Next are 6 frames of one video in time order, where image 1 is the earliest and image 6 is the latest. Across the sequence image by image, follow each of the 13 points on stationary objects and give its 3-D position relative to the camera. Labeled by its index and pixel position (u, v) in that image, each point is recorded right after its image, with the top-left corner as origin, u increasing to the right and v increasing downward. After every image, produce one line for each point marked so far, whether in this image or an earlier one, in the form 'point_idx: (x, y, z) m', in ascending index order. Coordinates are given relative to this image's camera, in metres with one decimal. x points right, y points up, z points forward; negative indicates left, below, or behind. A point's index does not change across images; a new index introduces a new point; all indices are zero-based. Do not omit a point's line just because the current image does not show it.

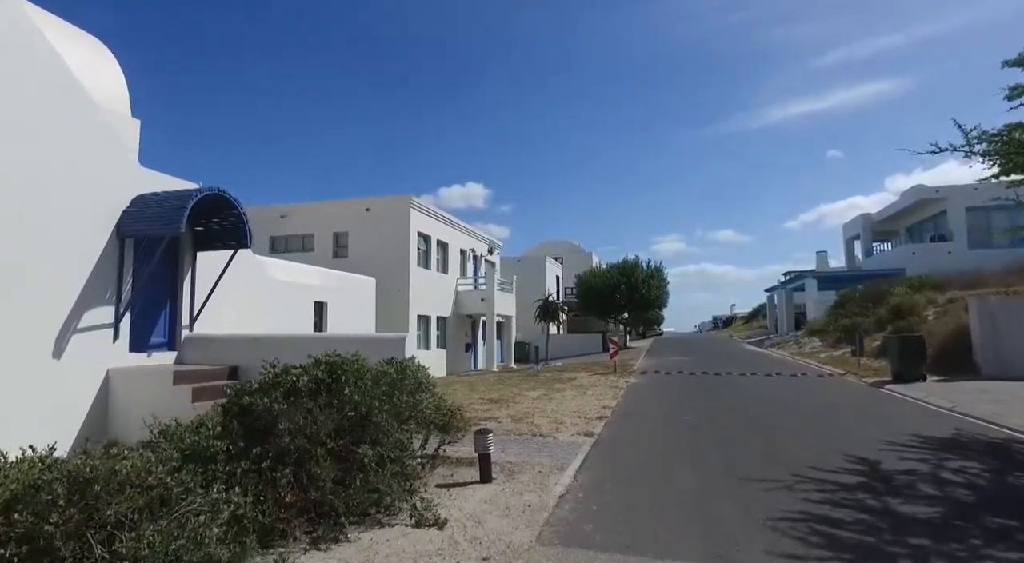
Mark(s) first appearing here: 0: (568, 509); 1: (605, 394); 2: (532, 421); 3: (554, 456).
0: (+0.5, -2.1, +5.7) m
1: (+2.2, -2.7, +14.5) m
2: (+0.3, -2.5, +11.2) m
3: (+0.5, -2.3, +8.1) m
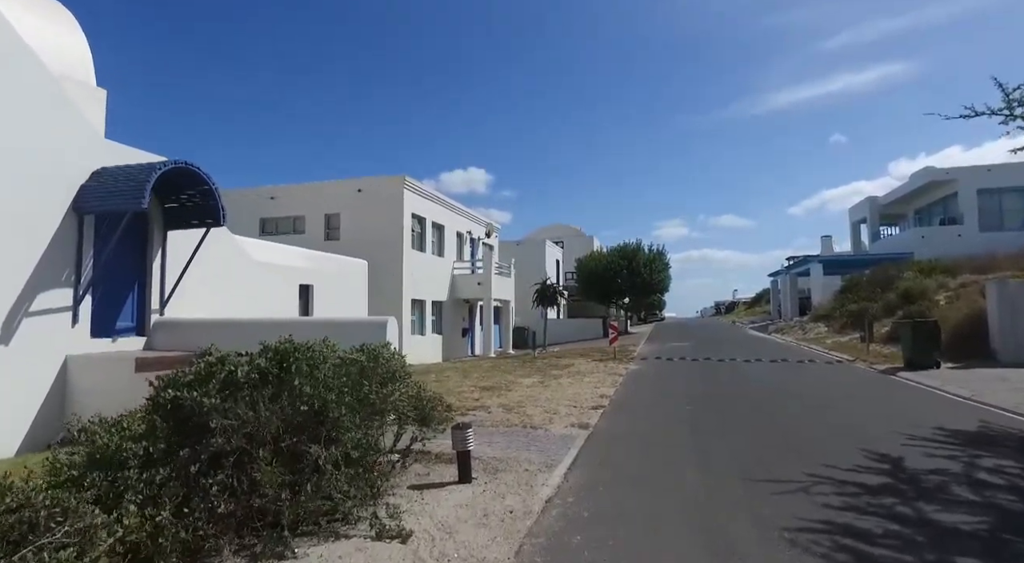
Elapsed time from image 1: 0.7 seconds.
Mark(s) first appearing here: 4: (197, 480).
0: (+0.3, -1.9, +5.0) m
1: (+2.1, -2.3, +13.8) m
2: (+0.2, -2.2, +10.5) m
3: (+0.4, -2.0, +7.4) m
4: (-2.0, -1.3, +4.0) m
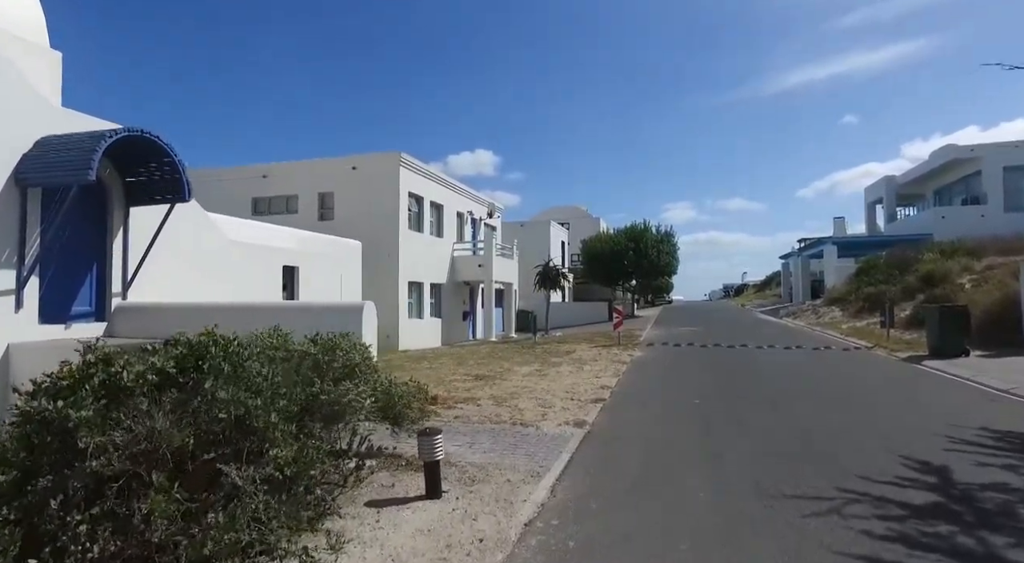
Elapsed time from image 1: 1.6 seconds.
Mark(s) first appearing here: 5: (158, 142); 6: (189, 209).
0: (+0.1, -1.8, +4.1) m
1: (+2.0, -1.9, +12.8) m
2: (+0.1, -1.9, +9.6) m
3: (+0.2, -1.8, +6.5) m
4: (-2.3, -1.2, +3.1) m
5: (-5.5, +2.2, +9.5) m
6: (-6.2, +1.4, +11.6) m
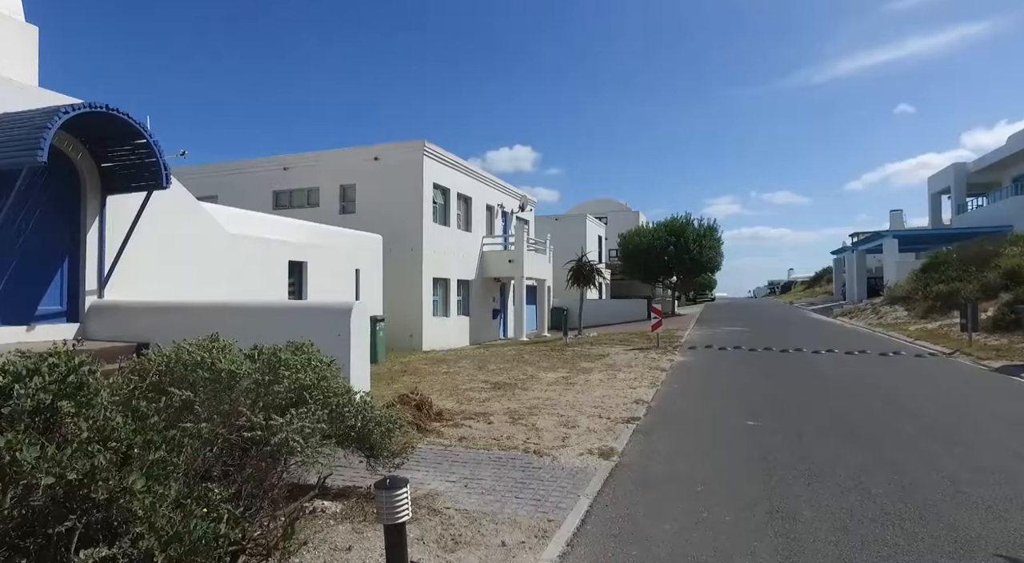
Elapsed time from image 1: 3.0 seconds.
0: (0.0, -1.8, +2.7) m
1: (+2.4, -1.8, +11.3) m
2: (+0.3, -1.9, +8.2) m
3: (+0.2, -1.8, +5.1) m
4: (-2.4, -1.2, +1.8) m
5: (-5.3, +2.2, +8.4) m
6: (-5.9, +1.5, +10.6) m
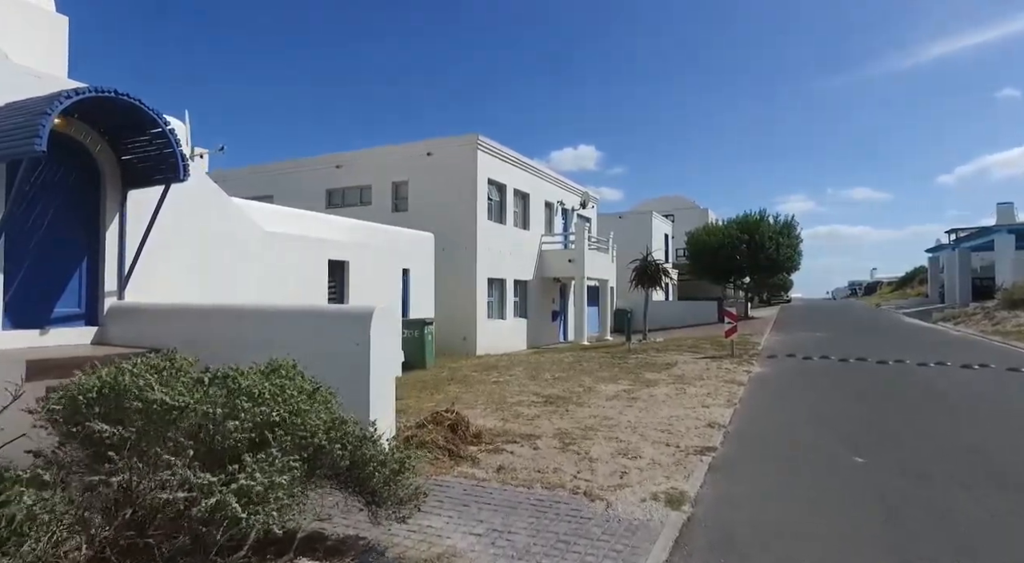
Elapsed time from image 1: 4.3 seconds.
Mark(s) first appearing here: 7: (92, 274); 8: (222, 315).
0: (0.0, -1.8, +1.5) m
1: (+3.3, -1.8, +9.8) m
2: (+0.8, -1.9, +6.9) m
3: (+0.5, -1.8, +3.8) m
4: (-2.5, -1.2, +0.9) m
5: (-4.6, +2.2, +7.8) m
6: (-5.0, +1.5, +9.9) m
7: (-5.7, +0.1, +8.3) m
8: (-3.5, -0.4, +7.5) m
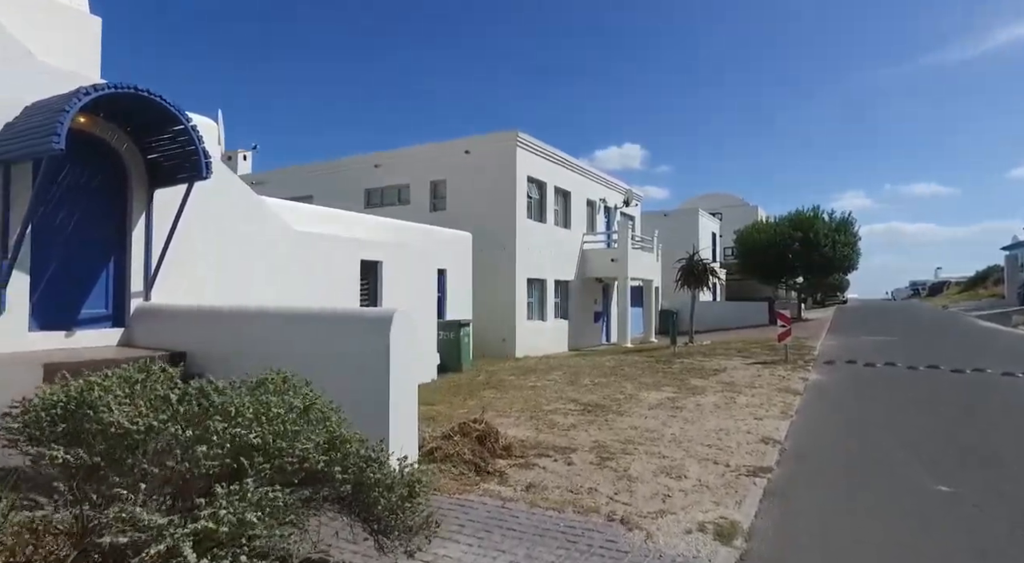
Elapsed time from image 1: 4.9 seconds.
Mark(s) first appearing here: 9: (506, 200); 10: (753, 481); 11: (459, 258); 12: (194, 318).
0: (0.0, -1.8, +1.0) m
1: (+3.8, -1.8, +9.0) m
2: (+1.2, -1.9, +6.3) m
3: (+0.6, -1.8, +3.2) m
4: (-2.6, -1.2, +0.5) m
5: (-4.2, +2.2, +7.5) m
6: (-4.5, +1.4, +9.7) m
7: (-5.3, +0.1, +8.2) m
8: (-3.1, -0.4, +7.2) m
9: (-0.2, +2.6, +19.6) m
10: (+2.3, -1.9, +5.7) m
11: (-1.4, +0.6, +16.4) m
12: (-3.9, -0.4, +7.8) m
